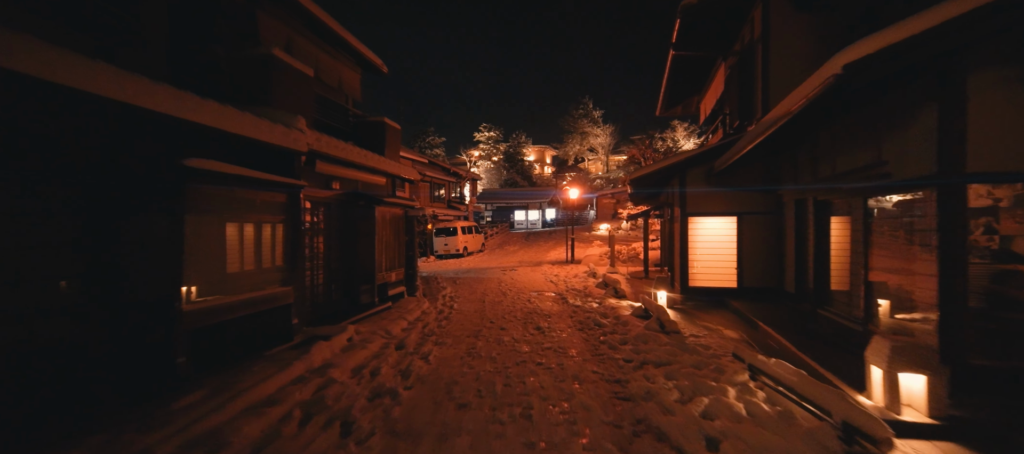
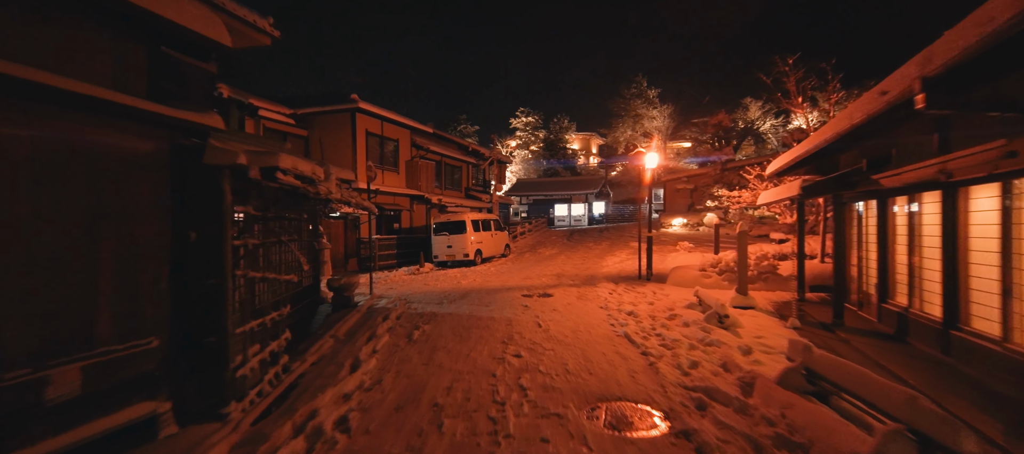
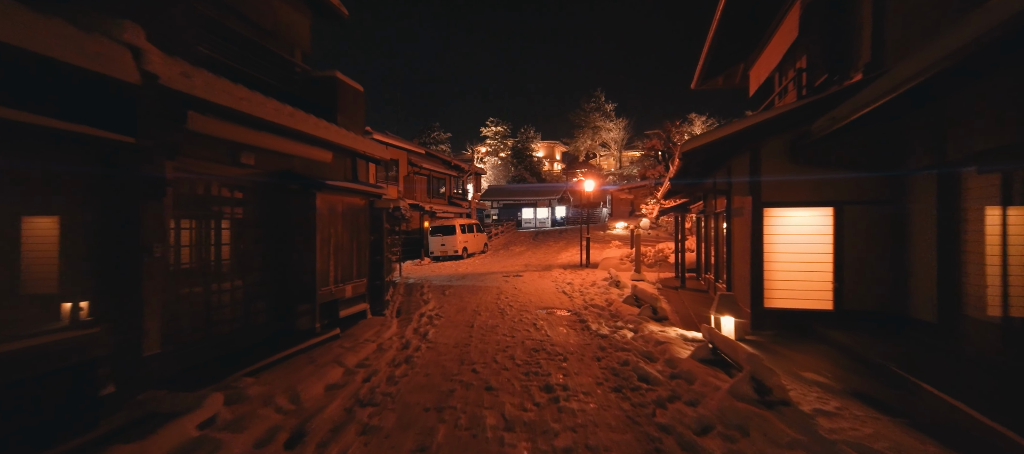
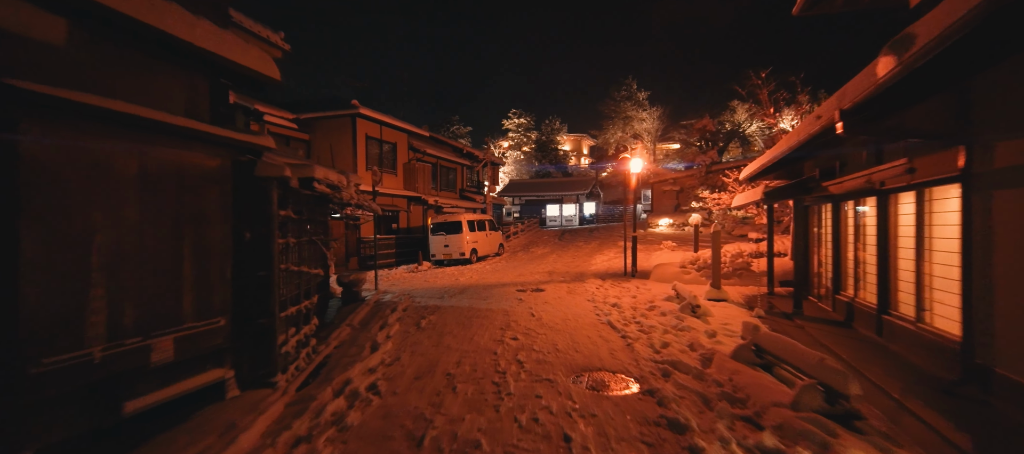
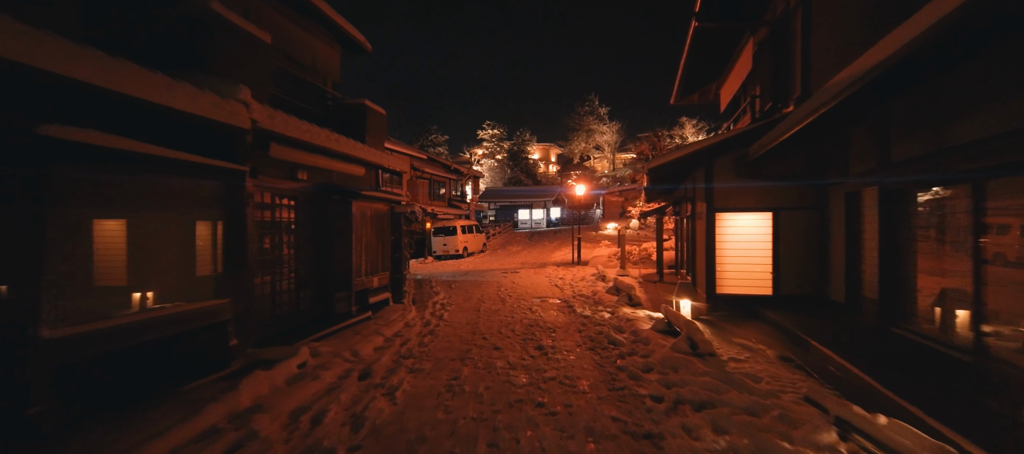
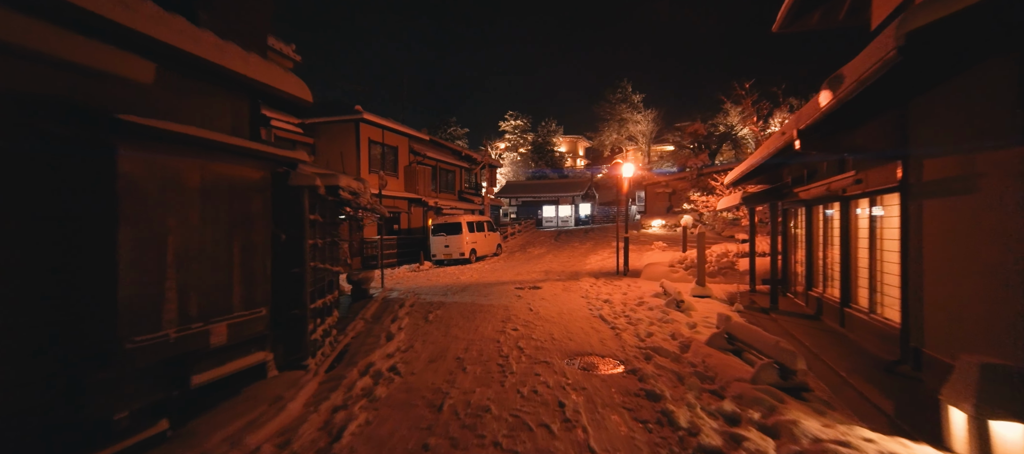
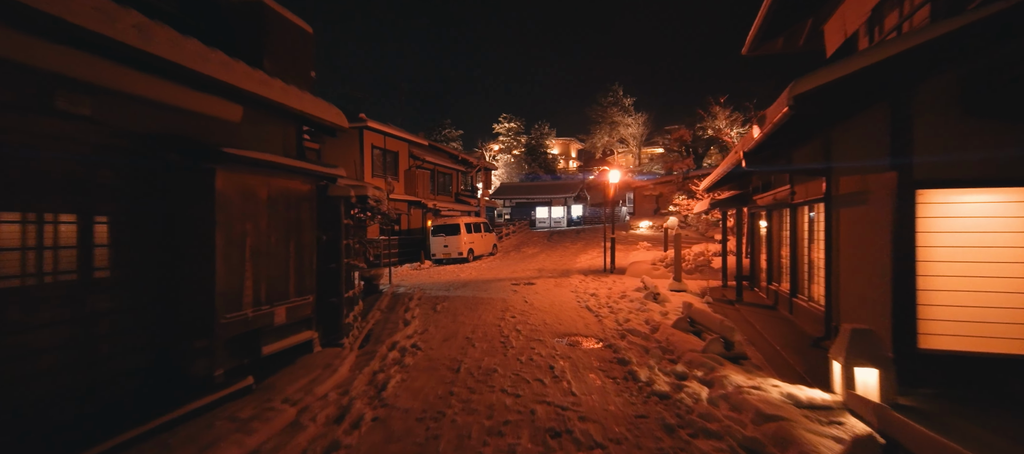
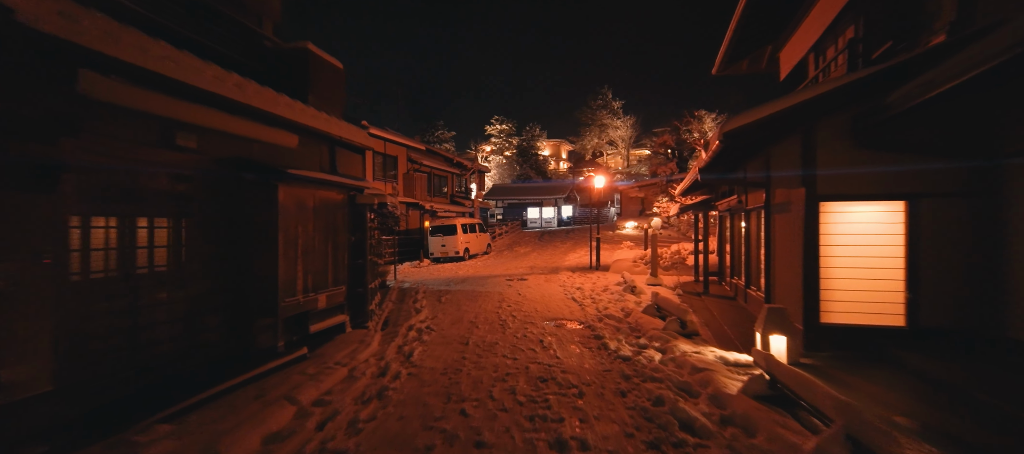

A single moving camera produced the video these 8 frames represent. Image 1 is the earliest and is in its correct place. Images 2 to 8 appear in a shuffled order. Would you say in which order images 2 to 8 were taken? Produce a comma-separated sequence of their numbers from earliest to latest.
5, 3, 8, 7, 6, 4, 2
